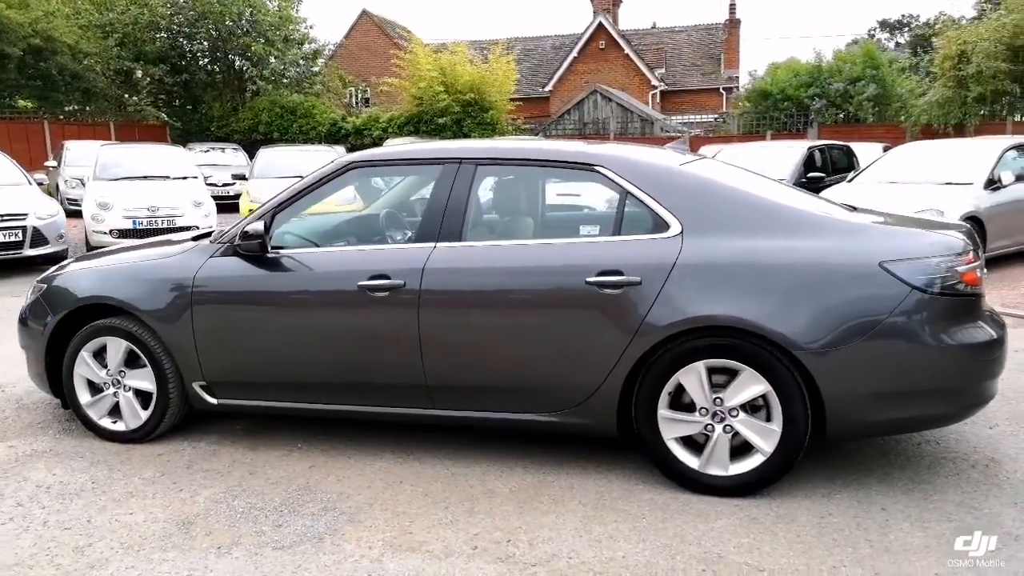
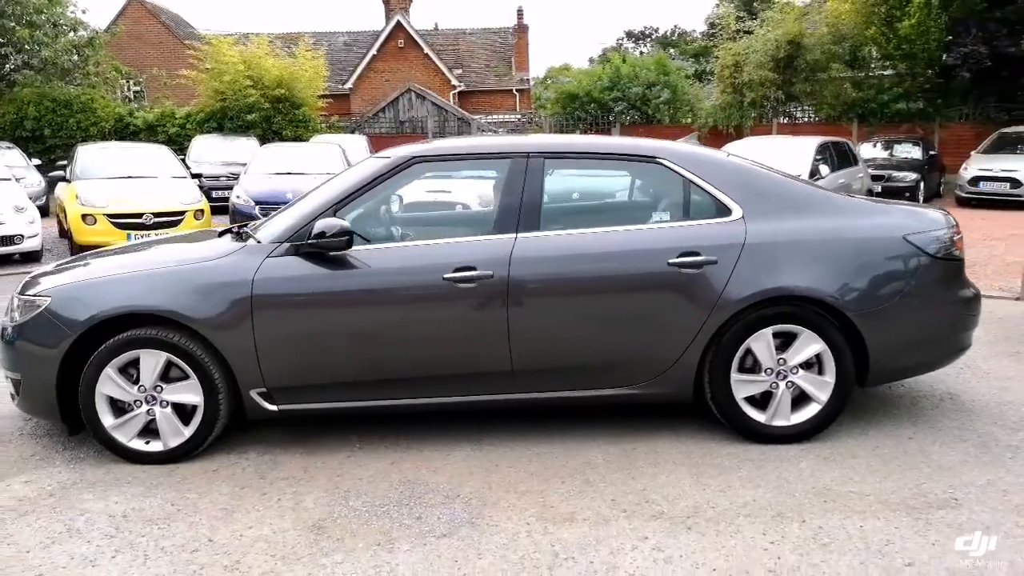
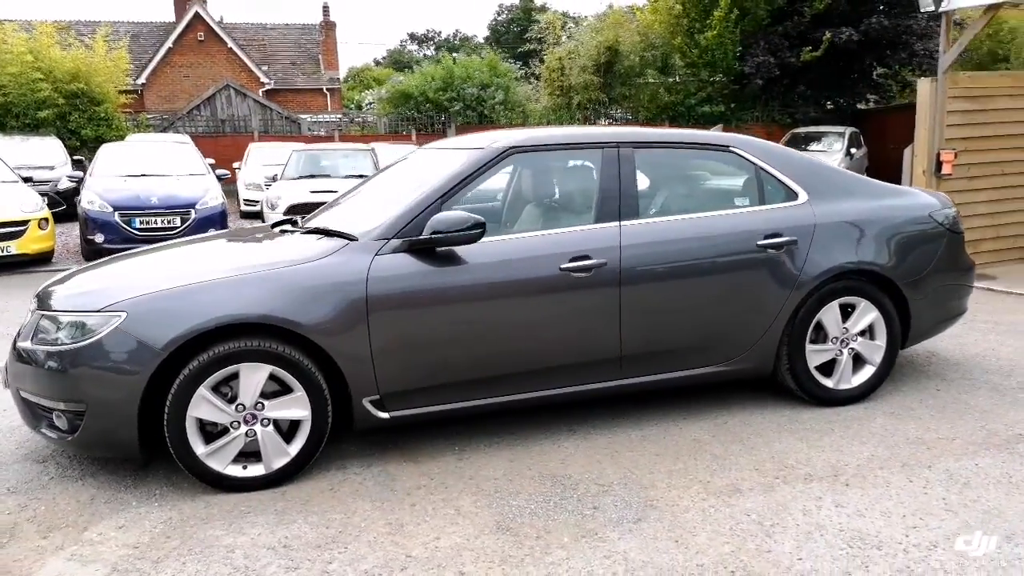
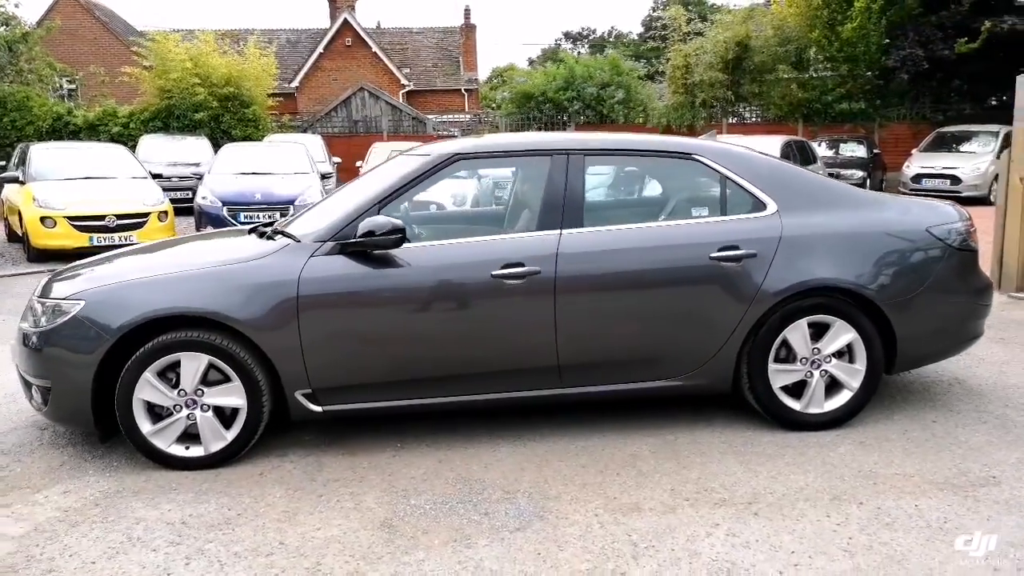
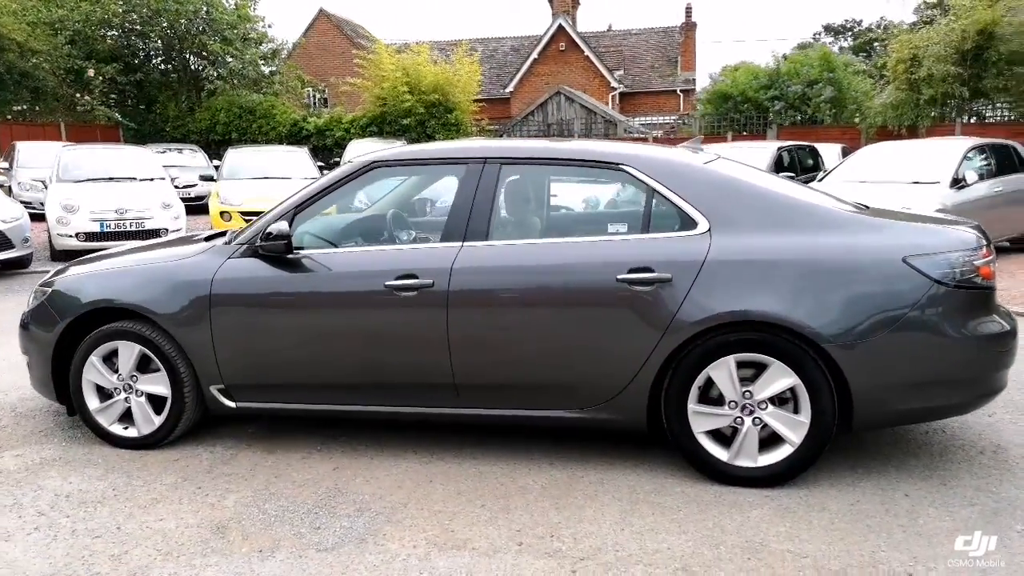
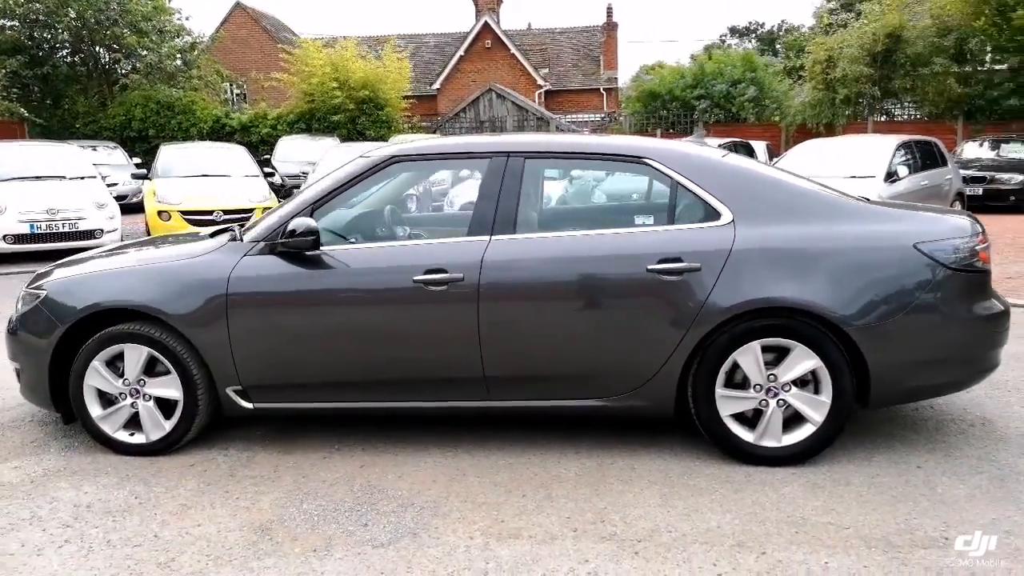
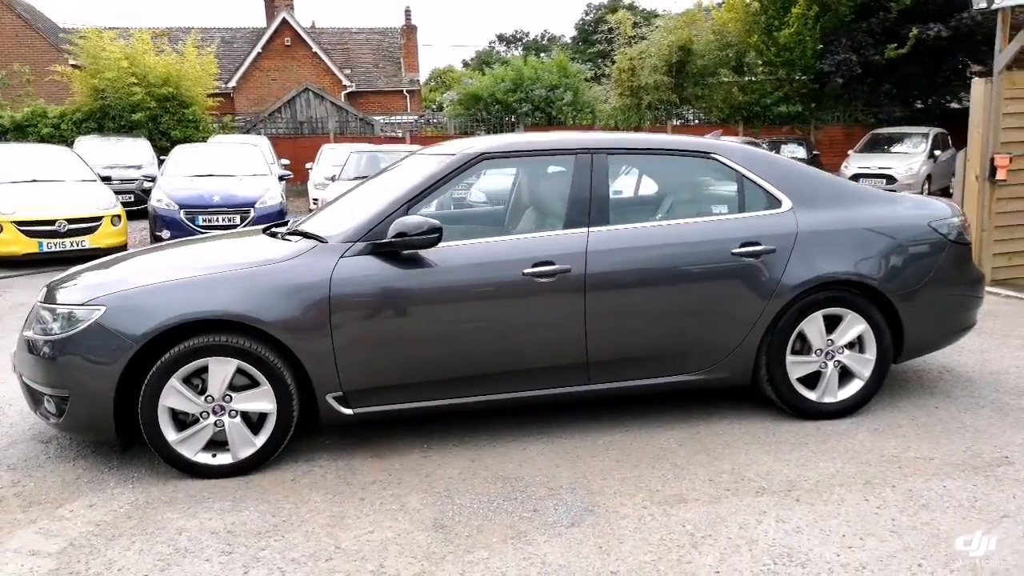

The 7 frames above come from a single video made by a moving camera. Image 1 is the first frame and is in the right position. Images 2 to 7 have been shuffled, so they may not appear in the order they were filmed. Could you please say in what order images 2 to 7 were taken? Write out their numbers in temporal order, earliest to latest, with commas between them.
5, 6, 2, 4, 7, 3
